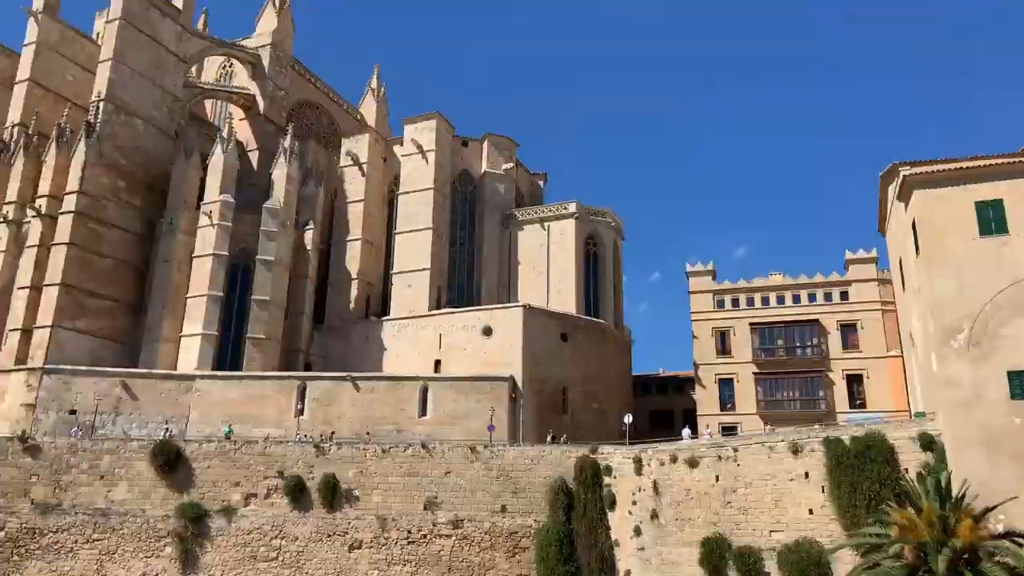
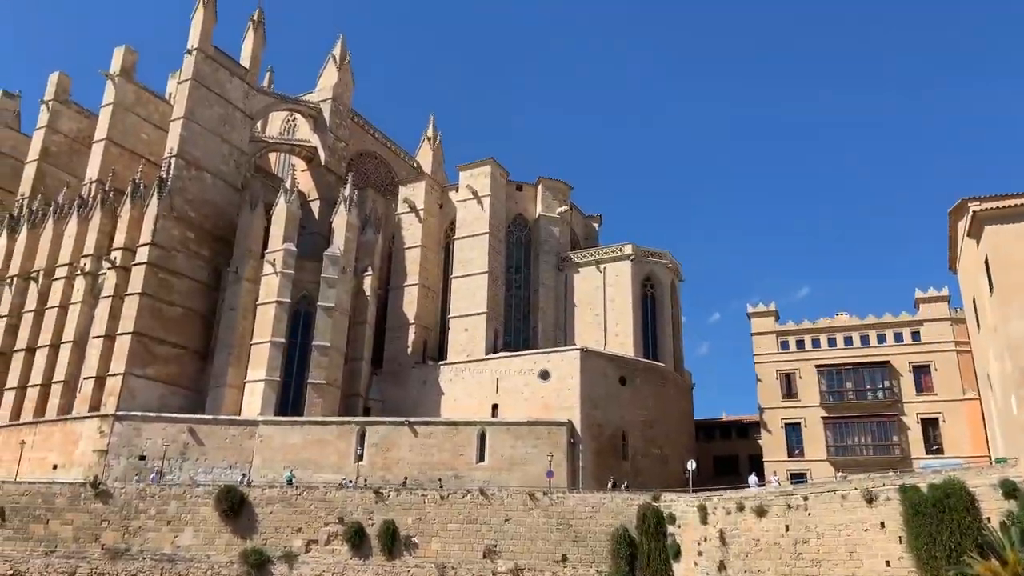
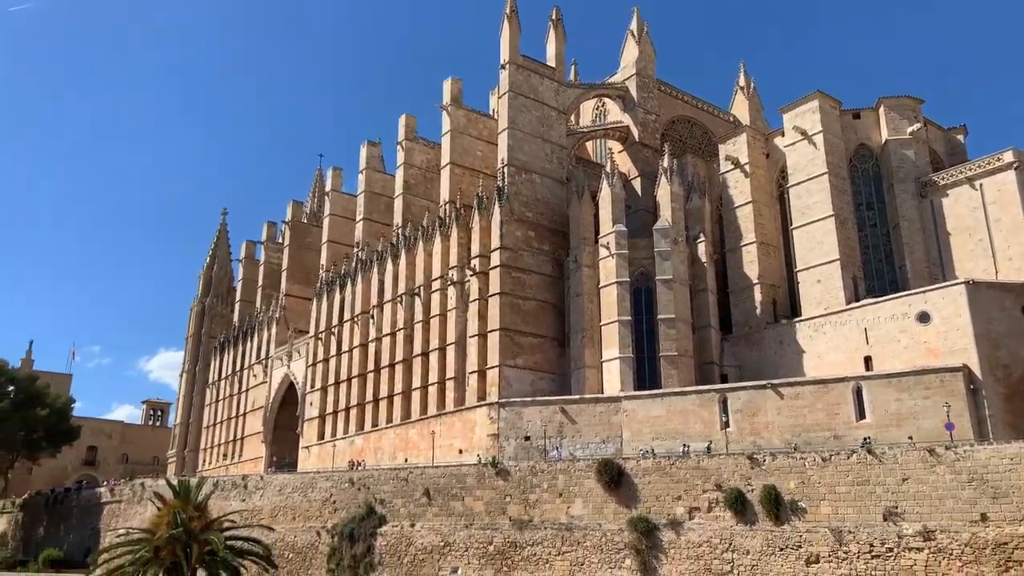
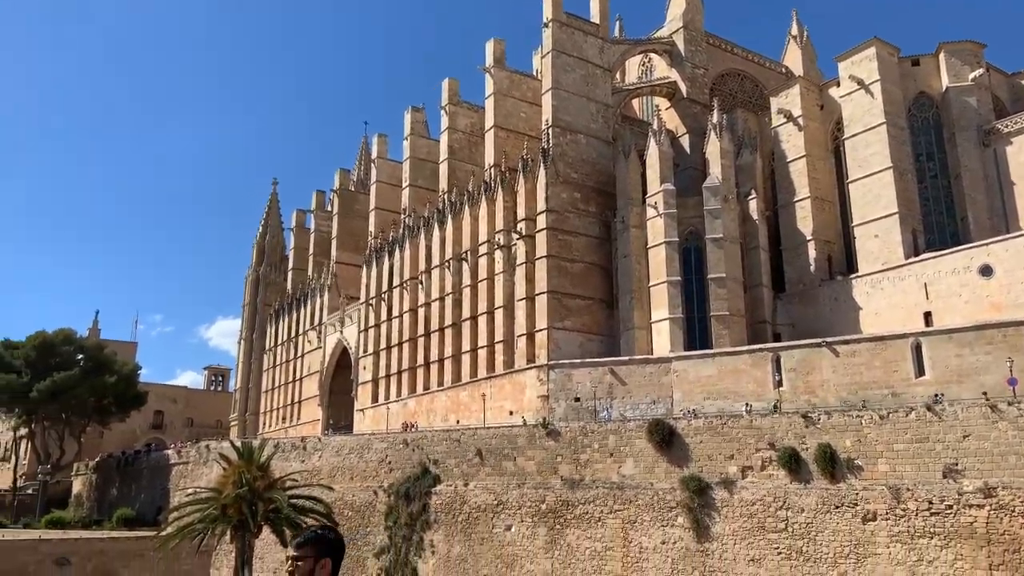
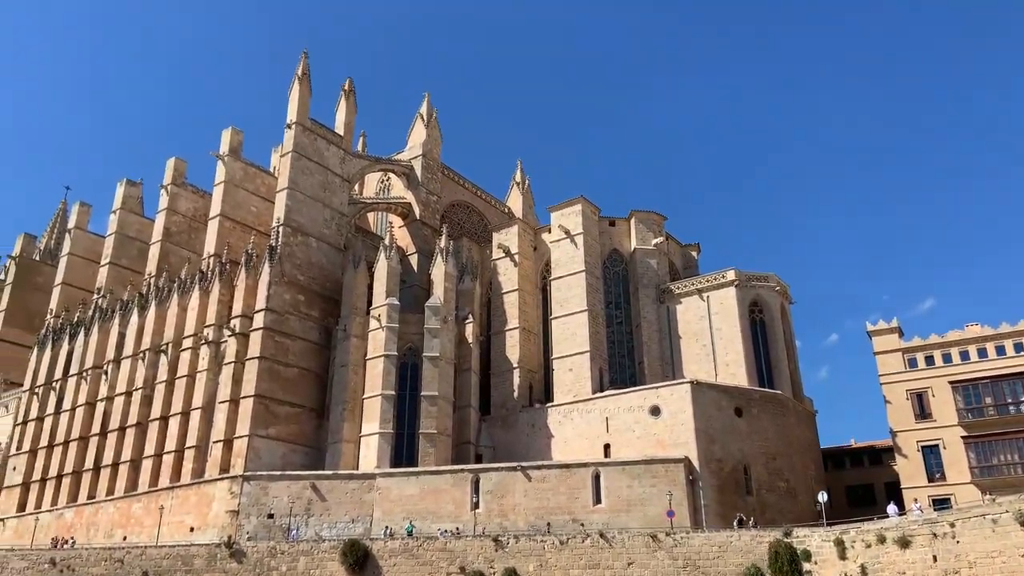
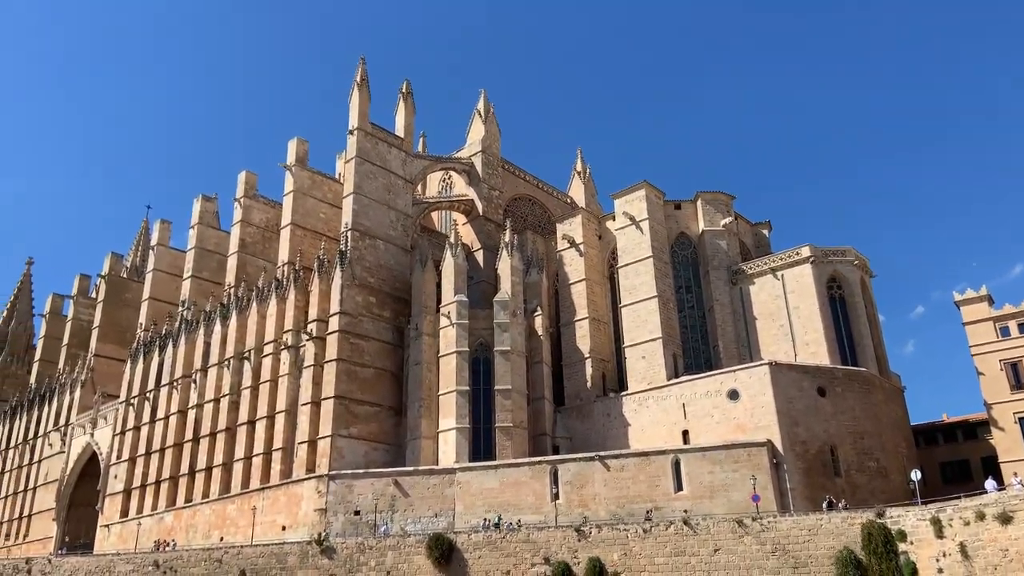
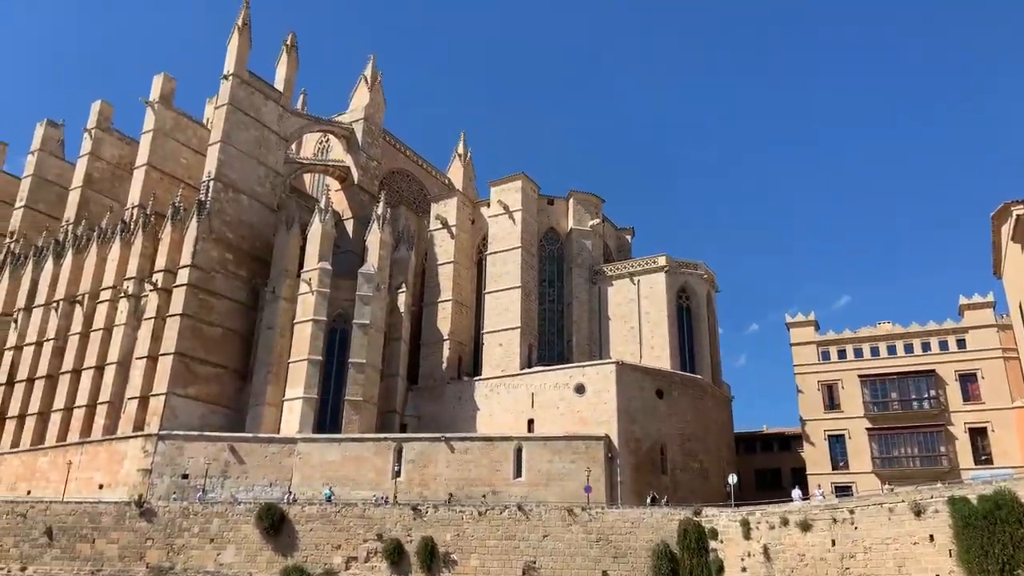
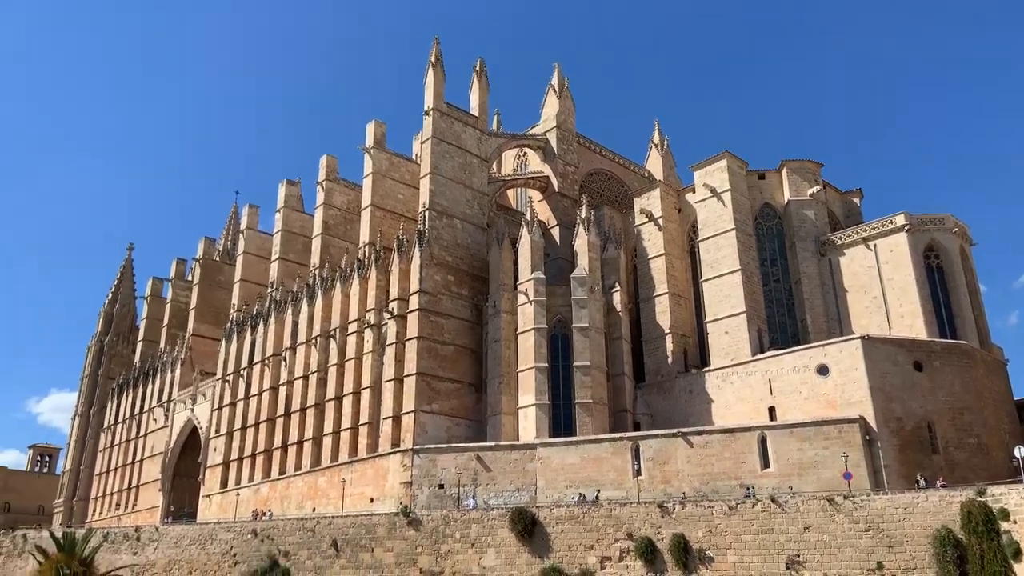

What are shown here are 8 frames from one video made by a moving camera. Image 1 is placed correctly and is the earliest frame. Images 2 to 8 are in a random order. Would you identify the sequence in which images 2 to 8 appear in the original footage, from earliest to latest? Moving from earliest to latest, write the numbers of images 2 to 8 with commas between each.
2, 7, 5, 6, 8, 3, 4
